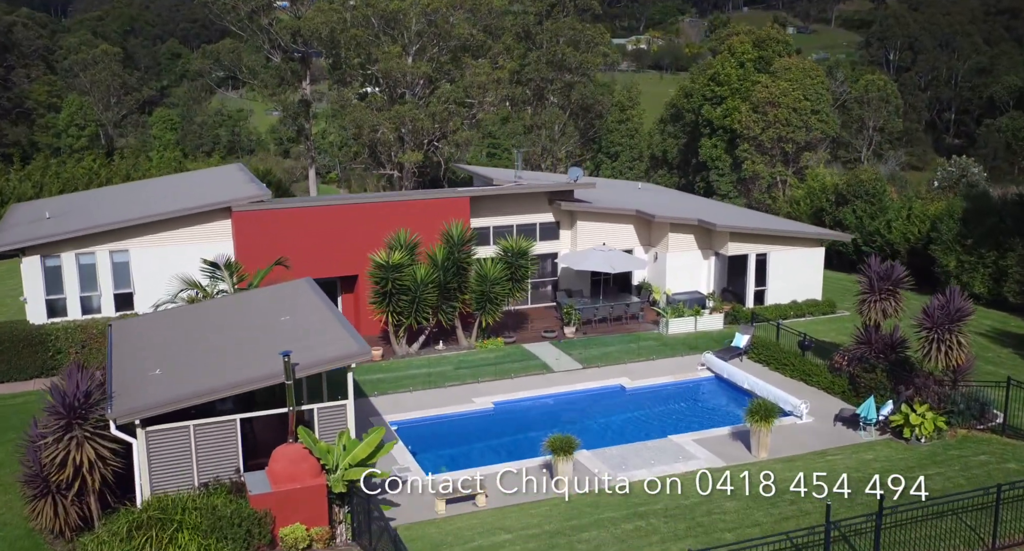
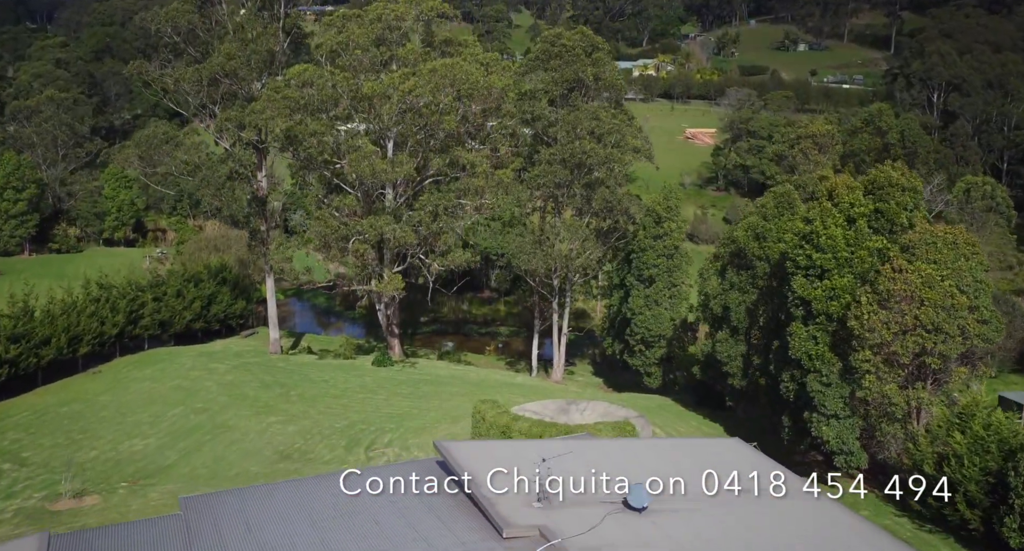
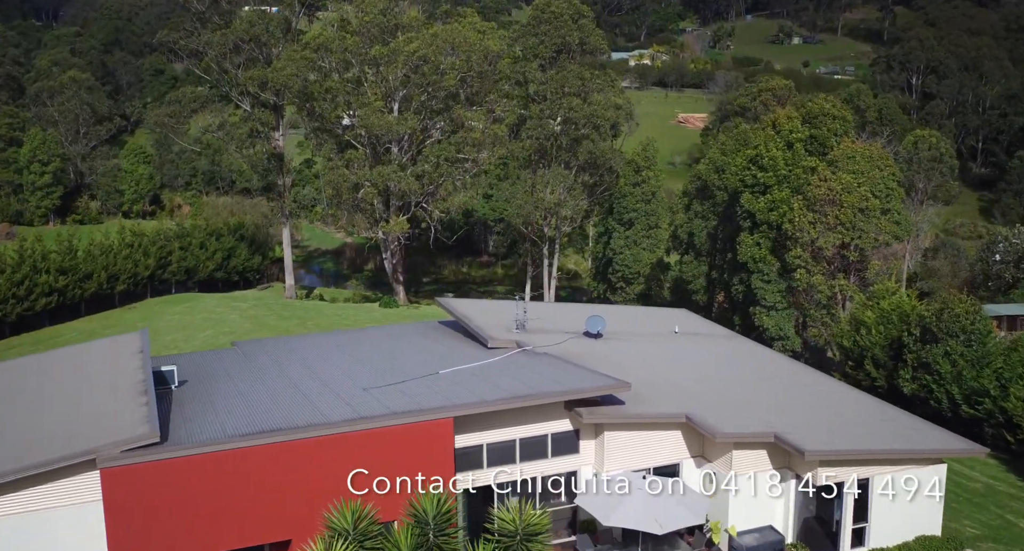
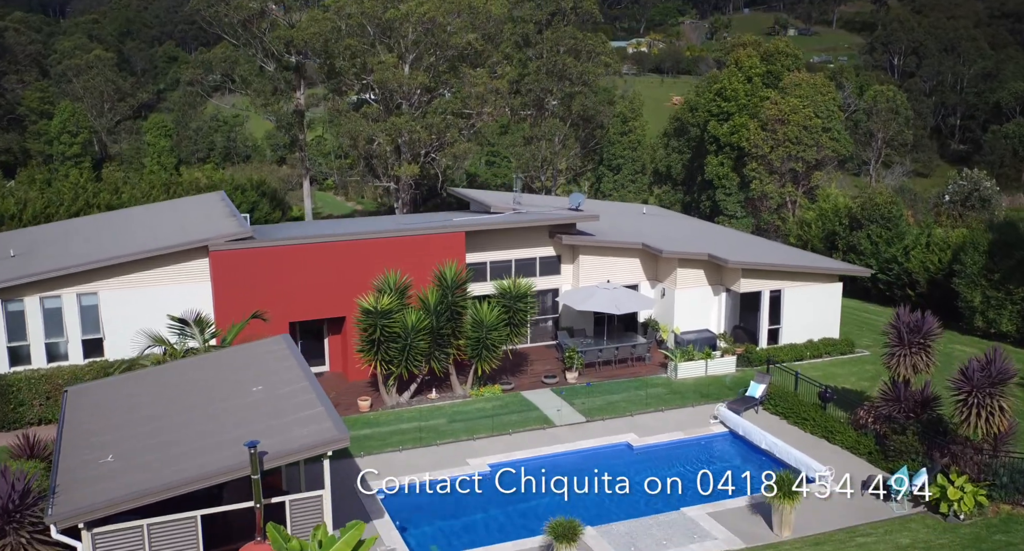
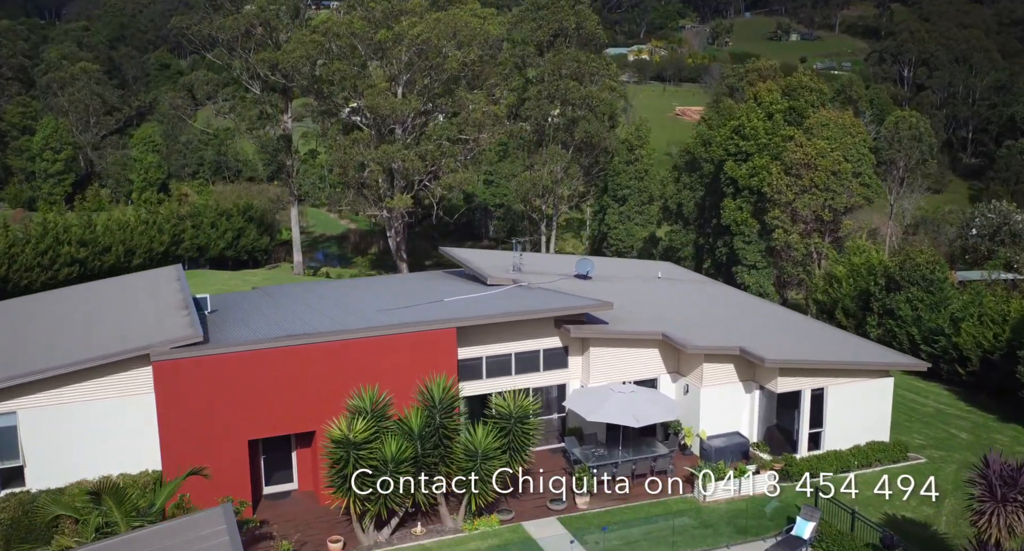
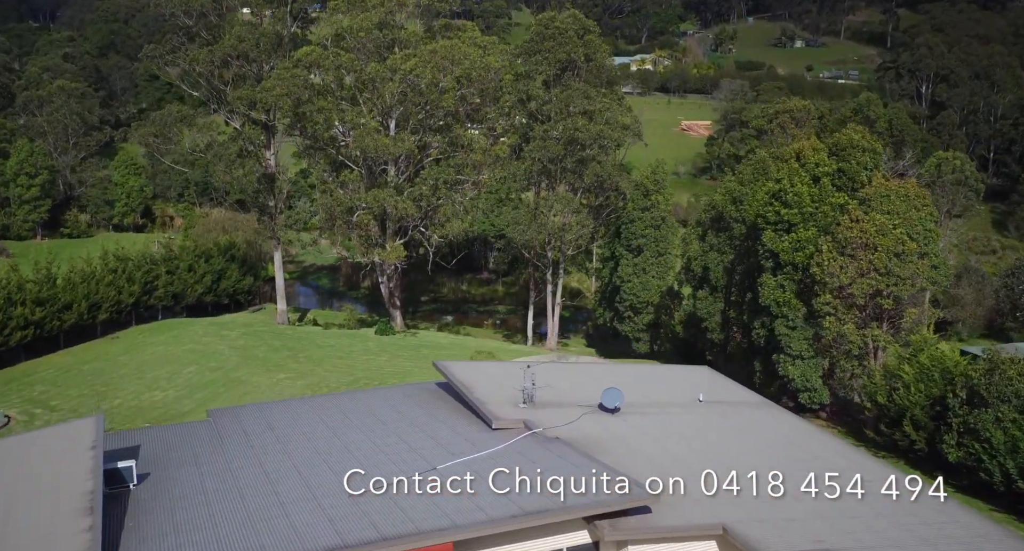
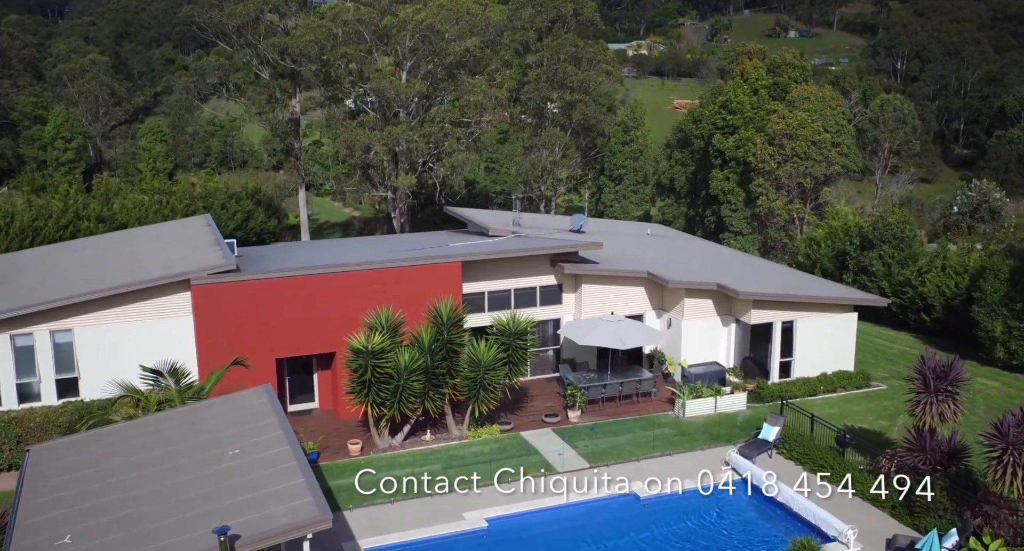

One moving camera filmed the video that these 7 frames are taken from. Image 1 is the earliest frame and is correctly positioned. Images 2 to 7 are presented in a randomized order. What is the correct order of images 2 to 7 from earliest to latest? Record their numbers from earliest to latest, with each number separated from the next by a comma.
4, 7, 5, 3, 6, 2
